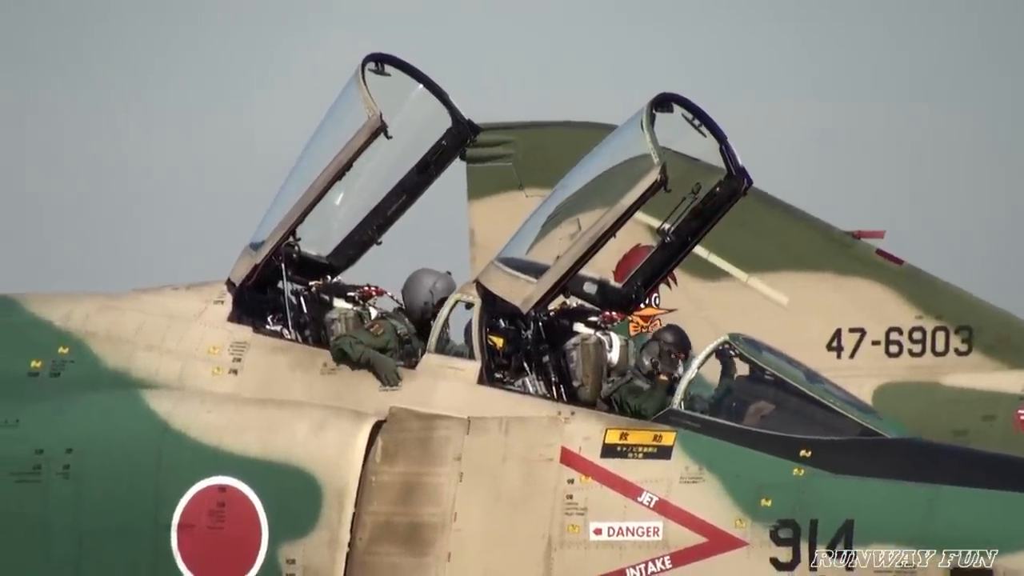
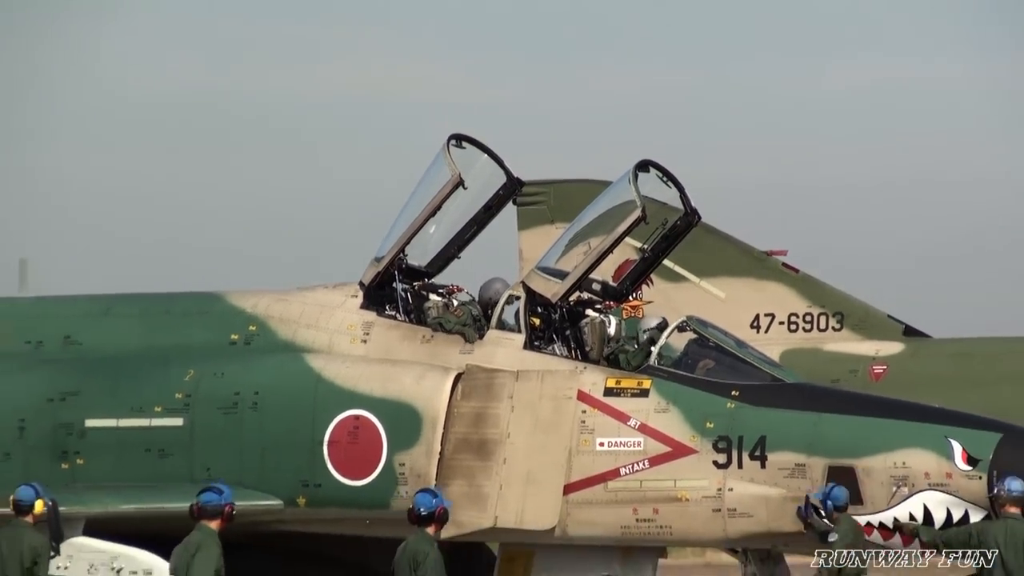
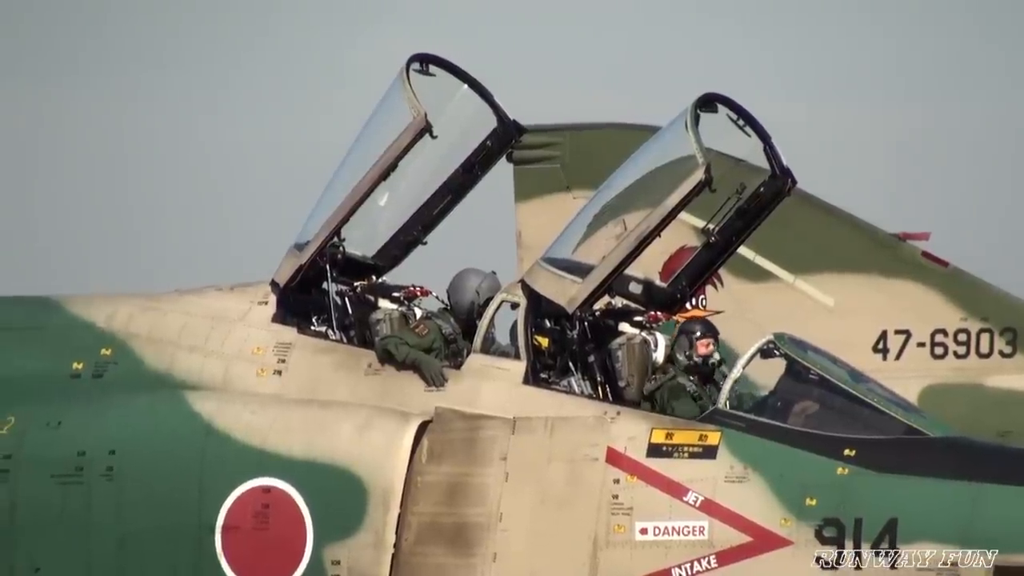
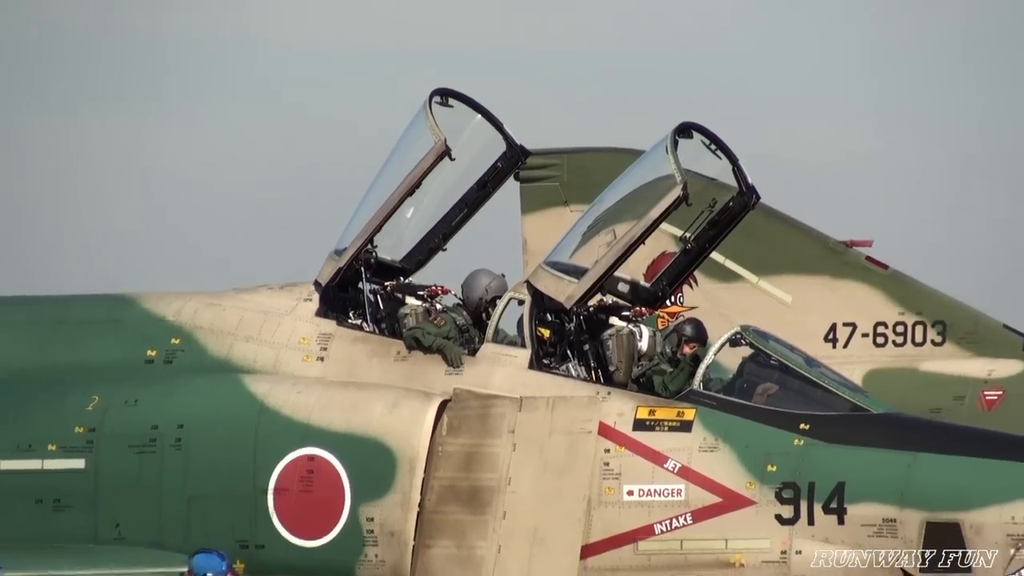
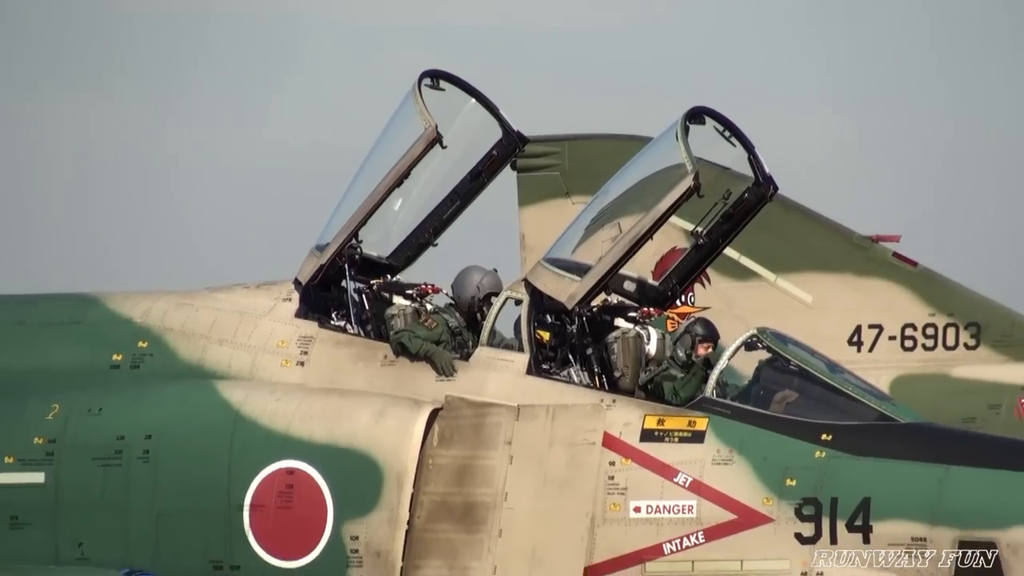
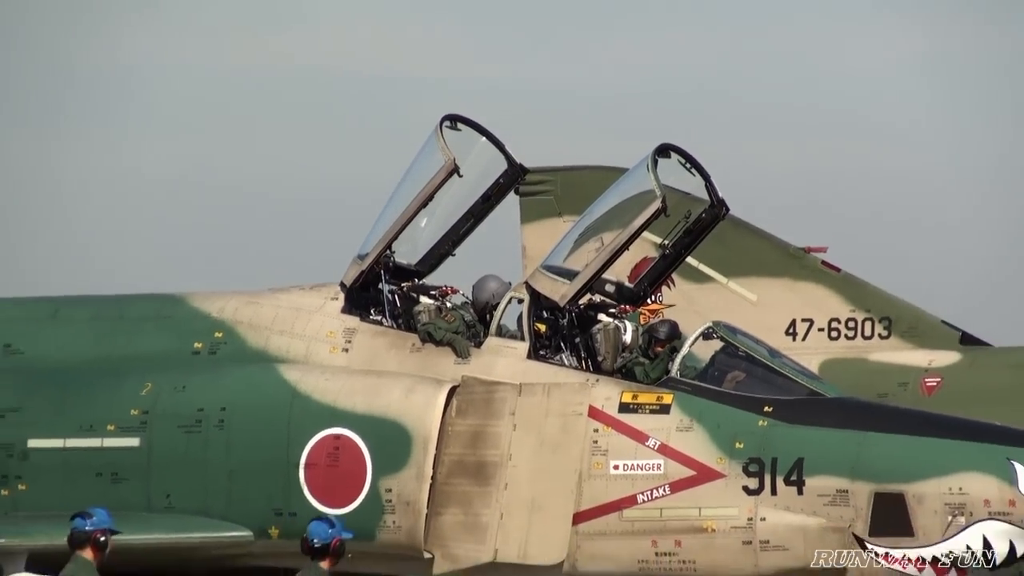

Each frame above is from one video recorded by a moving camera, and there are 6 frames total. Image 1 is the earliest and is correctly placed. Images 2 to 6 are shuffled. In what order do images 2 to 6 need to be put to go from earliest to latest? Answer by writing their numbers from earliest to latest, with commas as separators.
3, 5, 4, 6, 2
